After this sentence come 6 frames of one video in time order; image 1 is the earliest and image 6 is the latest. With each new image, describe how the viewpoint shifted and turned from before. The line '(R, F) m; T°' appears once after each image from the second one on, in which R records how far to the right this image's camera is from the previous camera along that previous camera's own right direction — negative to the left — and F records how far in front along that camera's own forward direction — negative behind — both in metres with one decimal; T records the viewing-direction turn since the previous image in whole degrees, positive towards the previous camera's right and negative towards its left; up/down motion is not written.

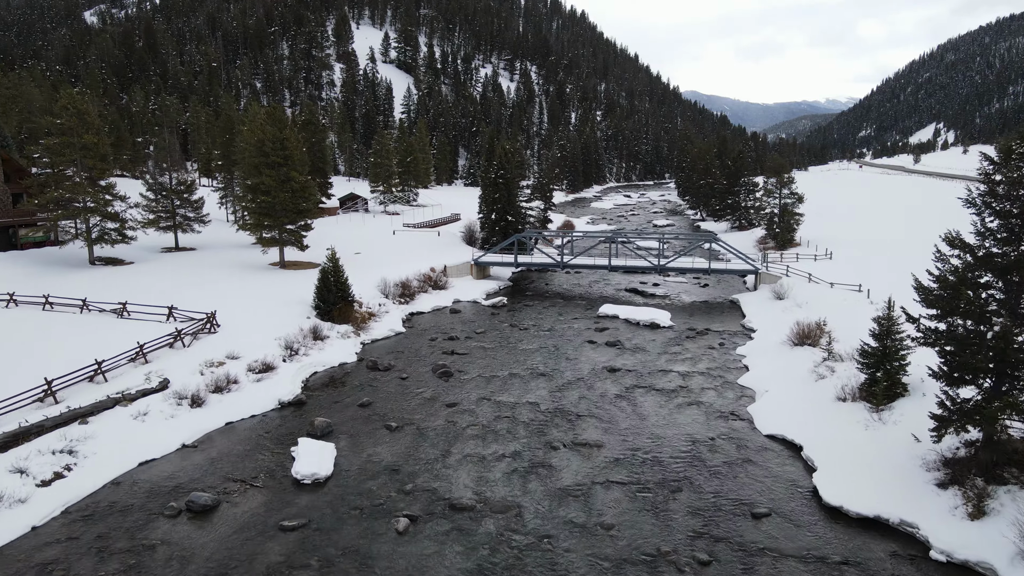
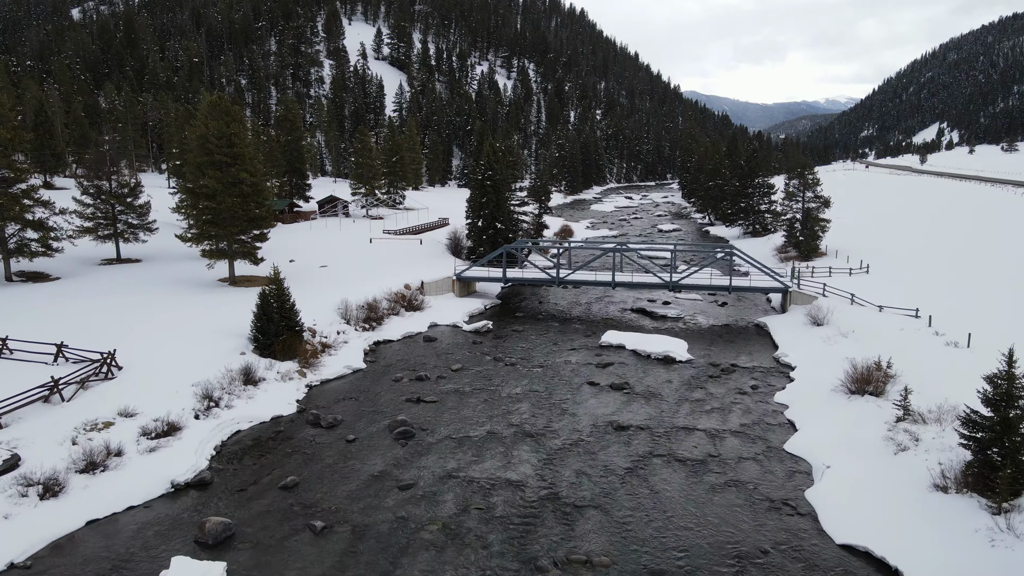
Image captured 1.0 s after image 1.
(+0.5, +5.2) m; 0°
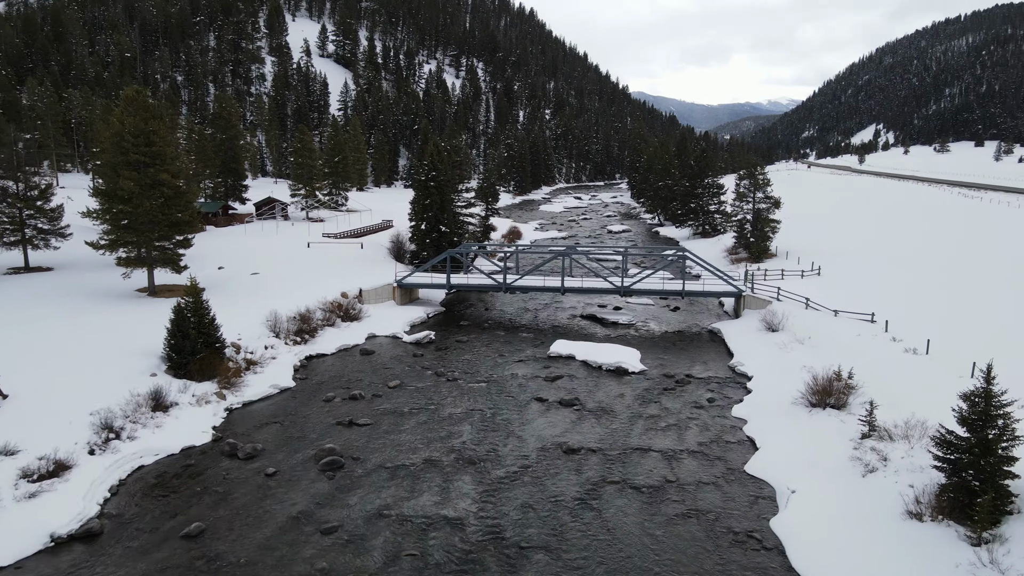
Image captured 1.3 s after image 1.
(+0.3, +1.6) m; +4°
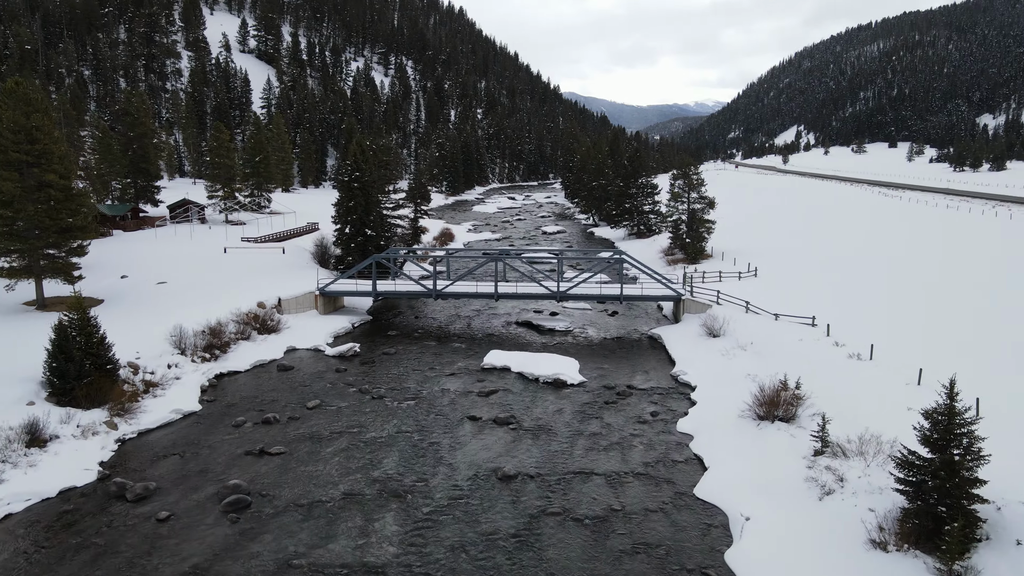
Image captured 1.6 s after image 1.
(+0.2, +1.5) m; +5°
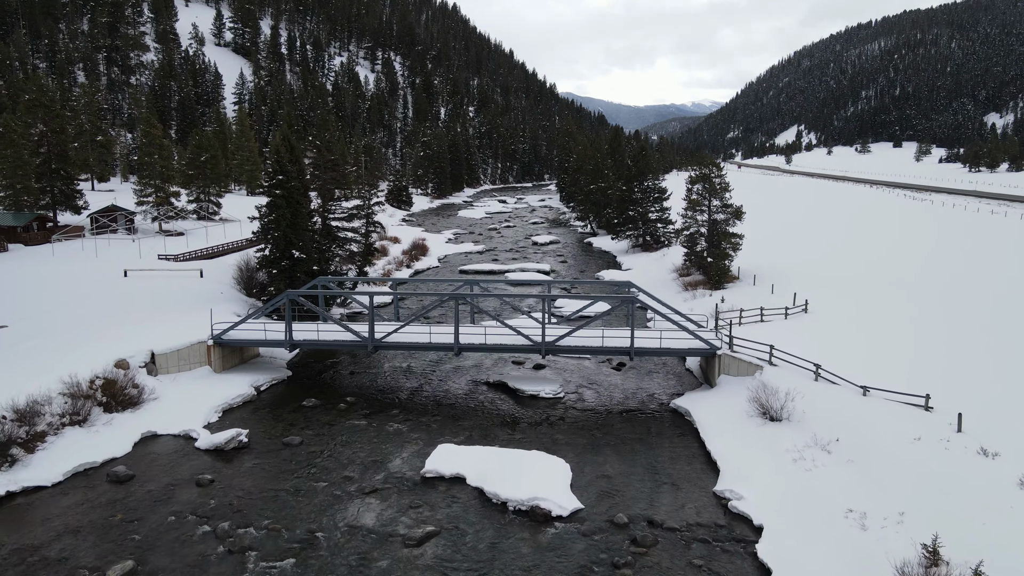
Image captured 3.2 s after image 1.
(+0.9, +8.2) m; 0°
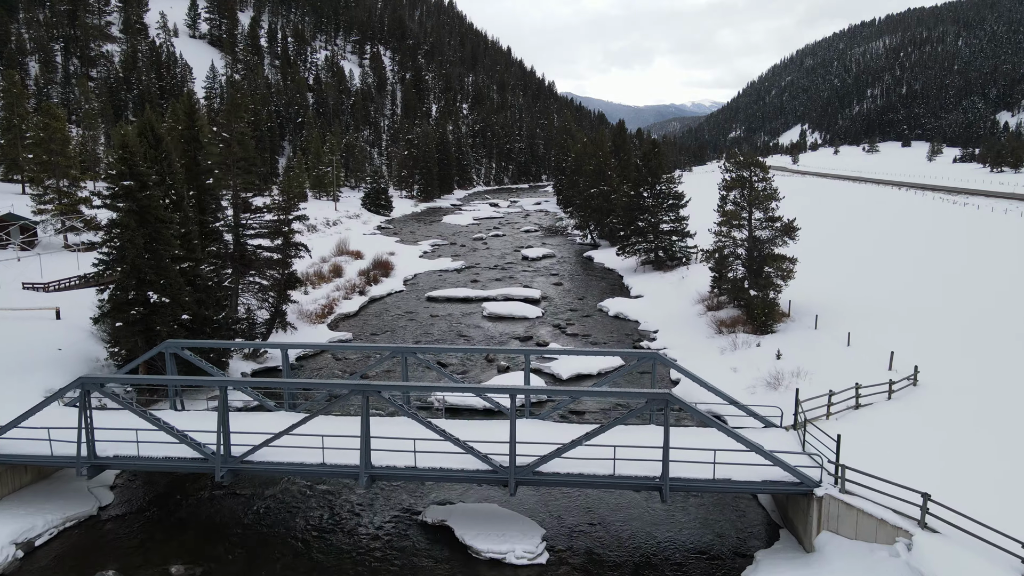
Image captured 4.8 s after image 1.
(+0.9, +8.6) m; 0°
